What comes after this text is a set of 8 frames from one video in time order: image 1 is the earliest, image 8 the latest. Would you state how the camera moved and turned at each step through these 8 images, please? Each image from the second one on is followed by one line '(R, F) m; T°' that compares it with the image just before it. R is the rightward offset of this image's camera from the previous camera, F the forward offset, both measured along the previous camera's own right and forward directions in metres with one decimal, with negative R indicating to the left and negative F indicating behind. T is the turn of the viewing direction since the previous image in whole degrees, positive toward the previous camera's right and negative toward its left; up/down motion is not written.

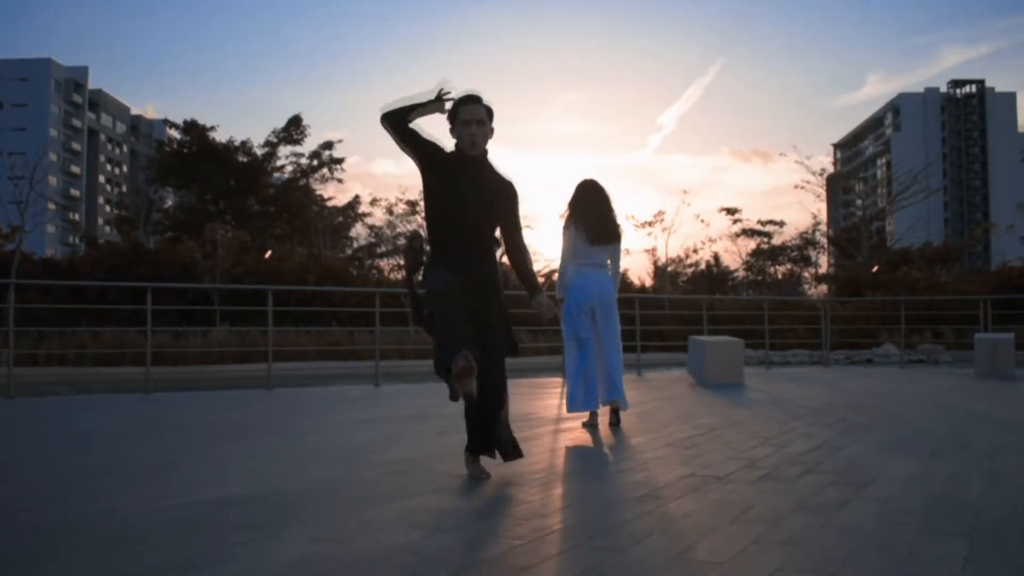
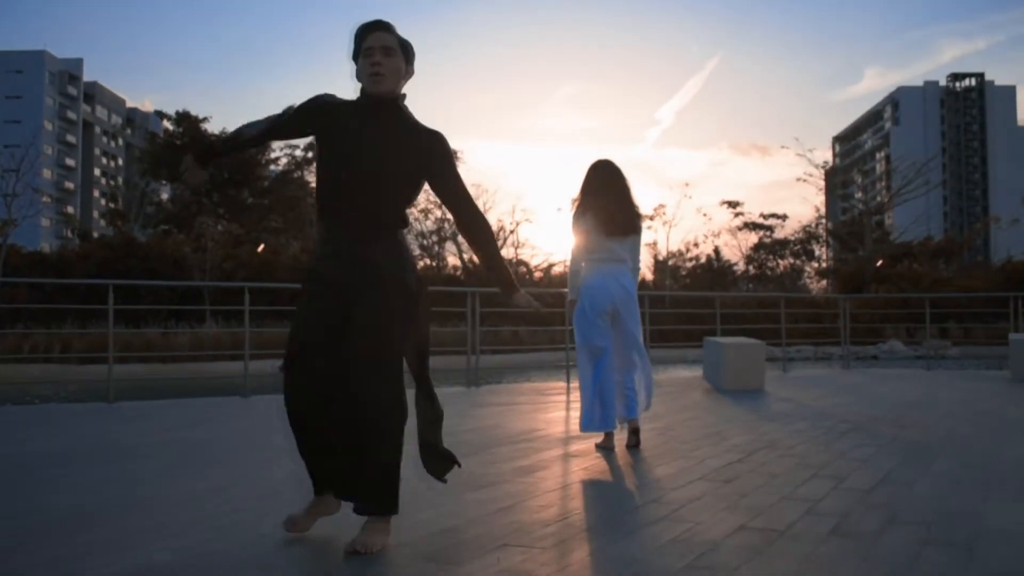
(0.0, +0.7) m; 0°
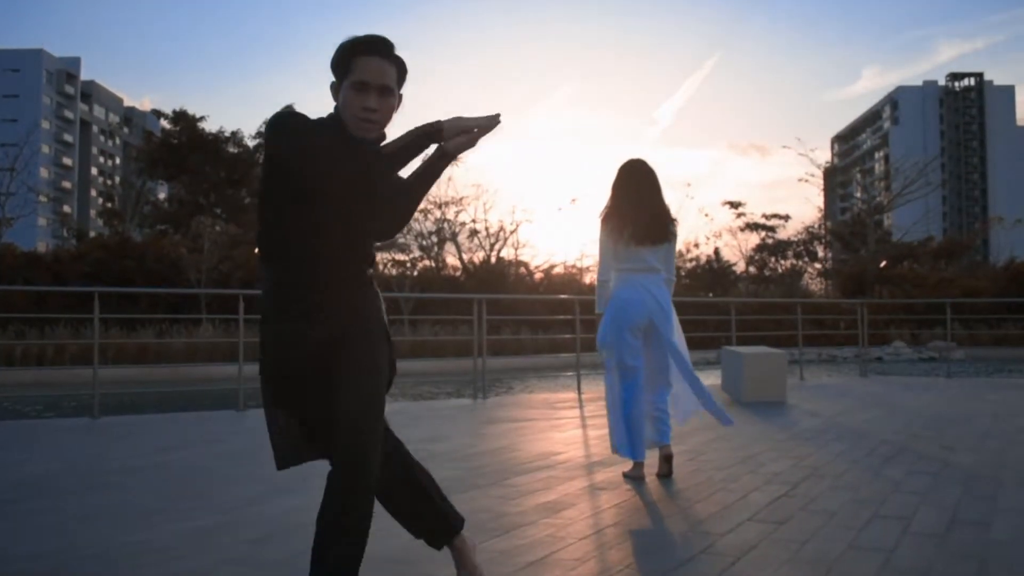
(-0.1, +0.4) m; 0°
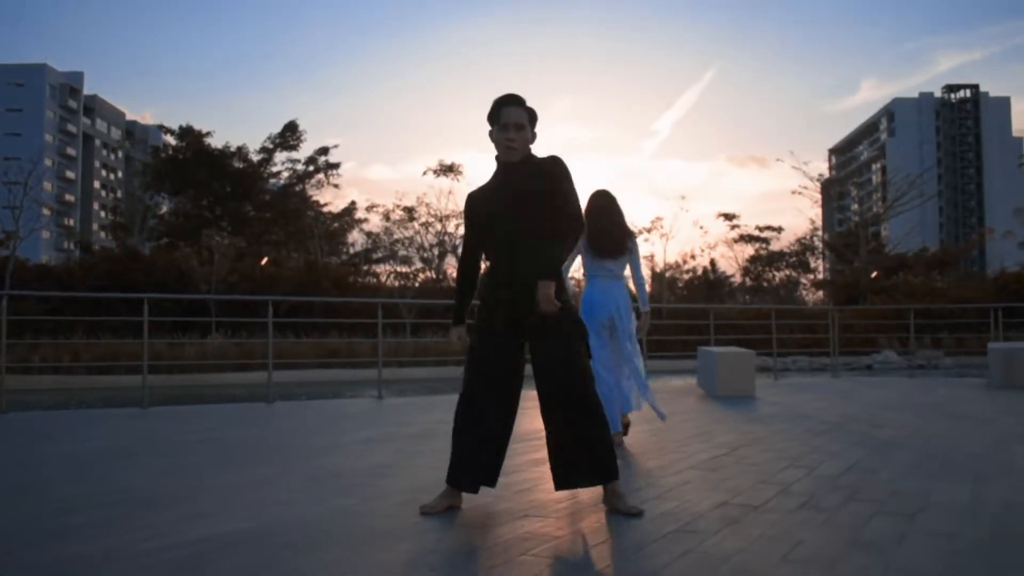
(0.0, -0.9) m; 0°
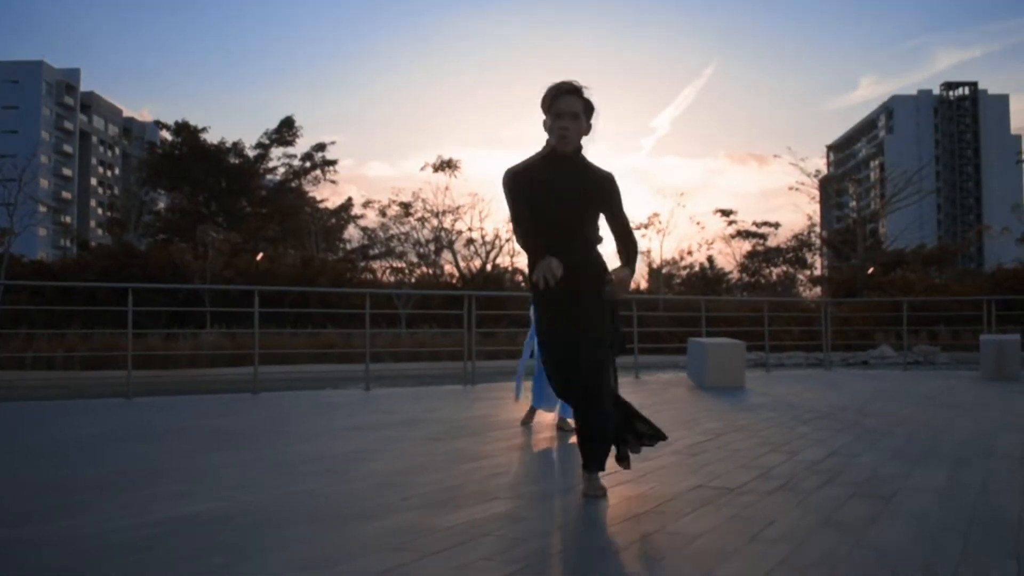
(+0.1, +0.1) m; 0°
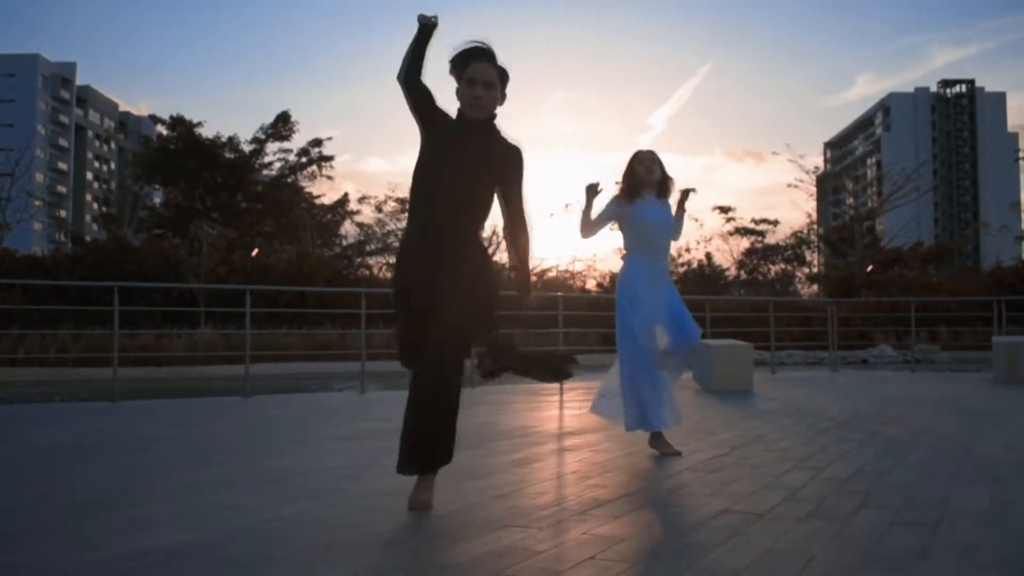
(0.0, +0.3) m; 0°
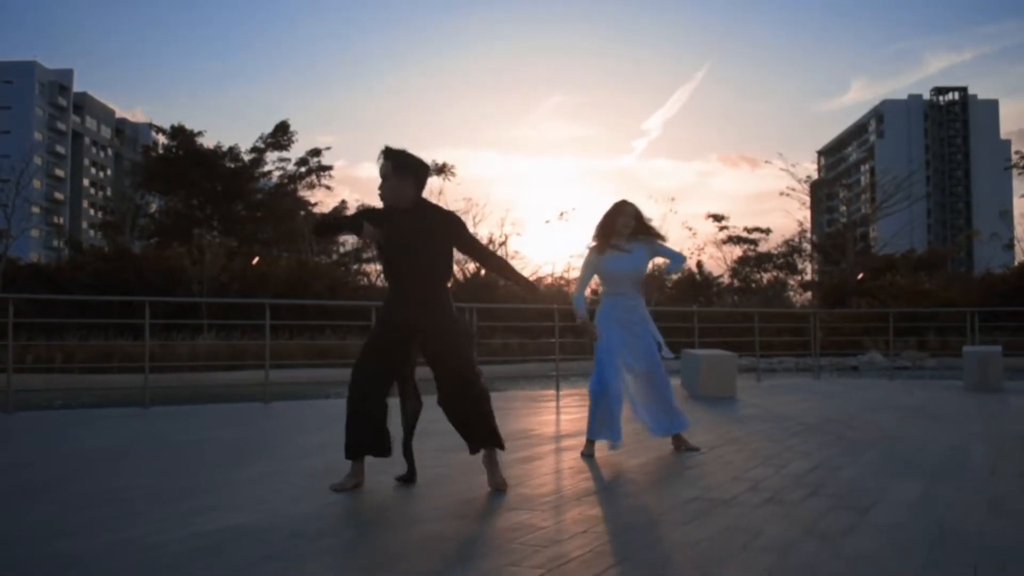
(0.0, -0.6) m; 0°
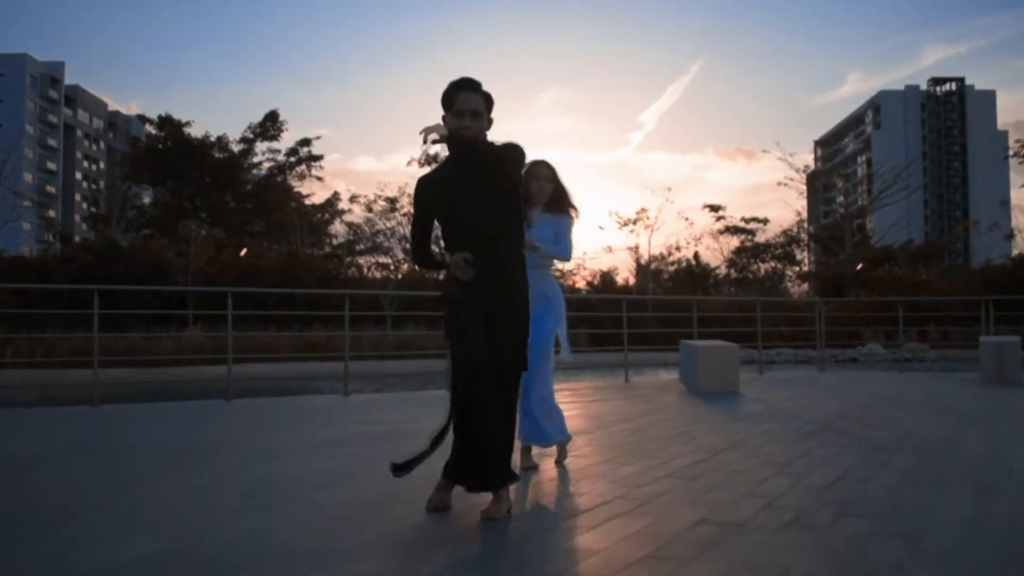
(+0.1, +0.7) m; 0°
